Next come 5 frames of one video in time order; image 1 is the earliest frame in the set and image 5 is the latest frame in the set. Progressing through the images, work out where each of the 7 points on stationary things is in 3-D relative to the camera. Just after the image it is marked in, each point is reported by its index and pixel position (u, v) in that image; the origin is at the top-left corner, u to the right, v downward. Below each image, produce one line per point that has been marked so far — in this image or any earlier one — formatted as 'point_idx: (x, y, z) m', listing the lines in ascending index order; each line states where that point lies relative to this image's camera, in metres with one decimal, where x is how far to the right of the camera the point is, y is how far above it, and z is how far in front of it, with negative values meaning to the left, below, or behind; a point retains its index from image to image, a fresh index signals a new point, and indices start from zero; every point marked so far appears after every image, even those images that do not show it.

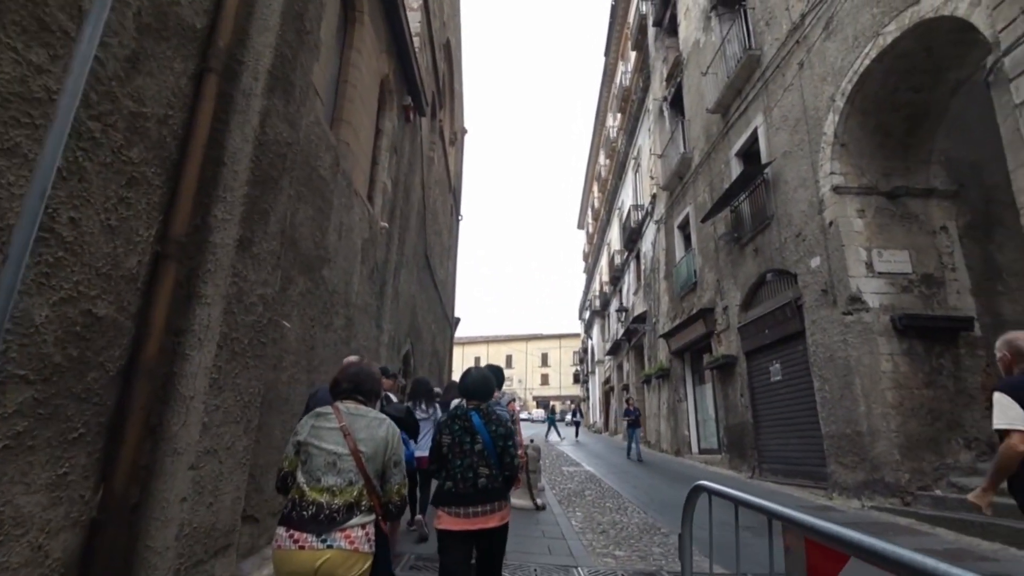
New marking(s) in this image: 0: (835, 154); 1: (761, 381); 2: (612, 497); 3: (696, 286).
0: (+4.7, +1.9, +7.8) m
1: (+4.5, -1.7, +9.8) m
2: (+1.5, -3.2, +8.1) m
3: (+4.5, 0.0, +13.0) m
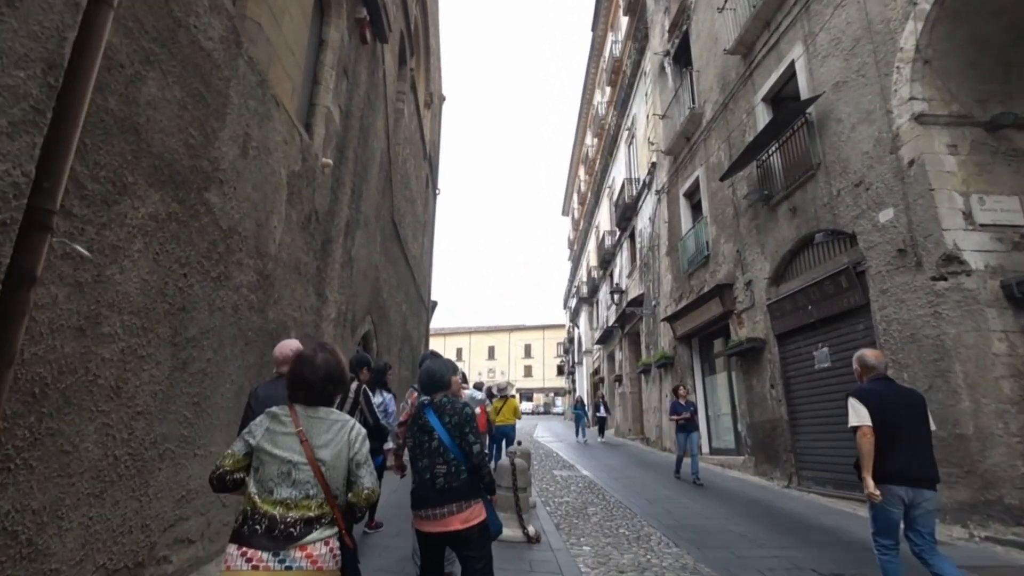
0: (+4.5, +2.4, +6.0) m
1: (+4.3, -1.2, +8.1) m
2: (+1.3, -2.7, +6.3) m
3: (+4.1, +0.6, +11.3) m
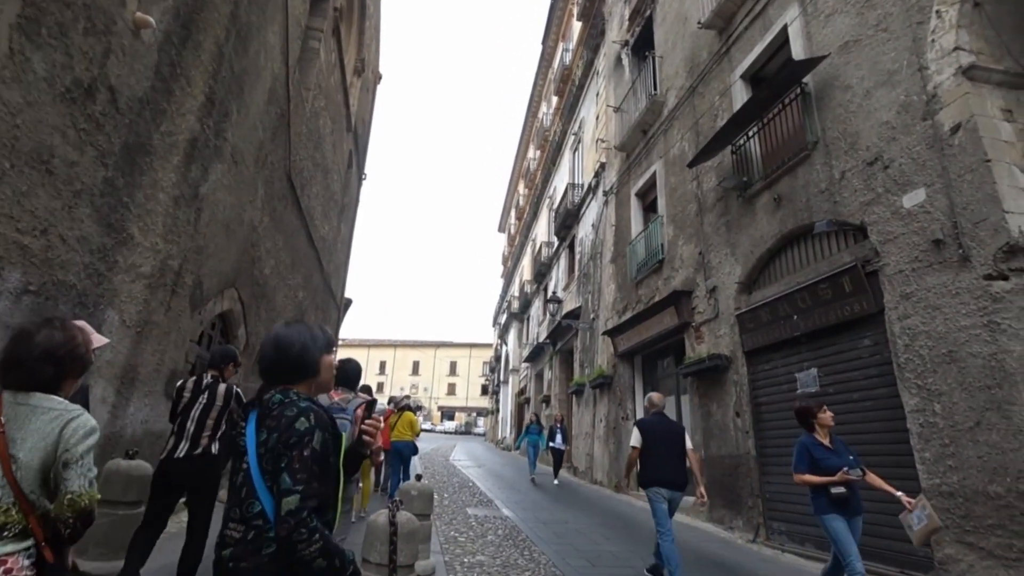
0: (+3.9, +2.3, +4.7) m
1: (+3.2, -1.3, +6.5) m
2: (+0.3, -2.5, +4.4) m
3: (+2.7, +0.4, +9.8) m
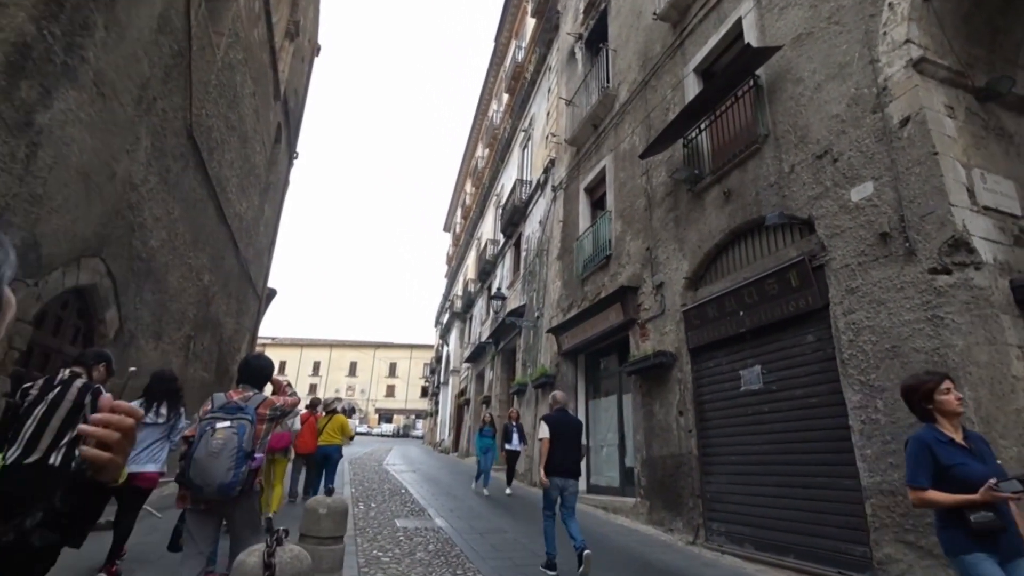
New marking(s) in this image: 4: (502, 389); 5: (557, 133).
0: (+3.5, +2.4, +4.6) m
1: (+2.4, -1.3, +6.4) m
2: (-0.2, -2.3, +4.0) m
3: (+1.7, +0.5, +9.6) m
4: (-0.3, -3.2, +16.8) m
5: (+1.2, +4.0, +13.9) m
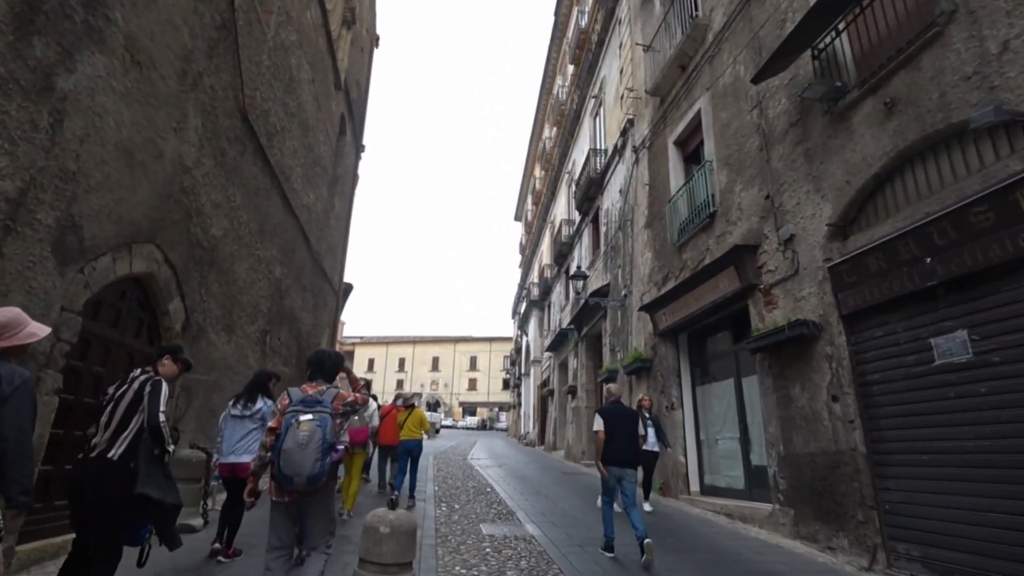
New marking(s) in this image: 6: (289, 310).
0: (+3.9, +2.9, +2.8) m
1: (+3.4, -0.8, +4.8) m
2: (+0.5, -2.0, +2.7) m
3: (+3.0, +1.0, +8.0) m
4: (+2.2, -2.6, +15.4) m
5: (+2.8, +4.6, +12.3) m
6: (-3.8, -0.4, +8.8) m
